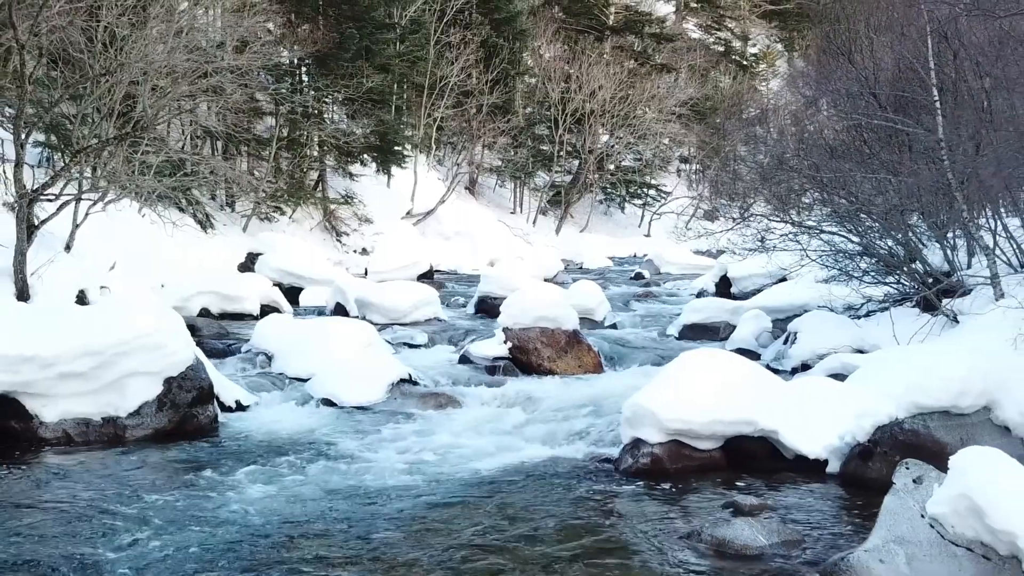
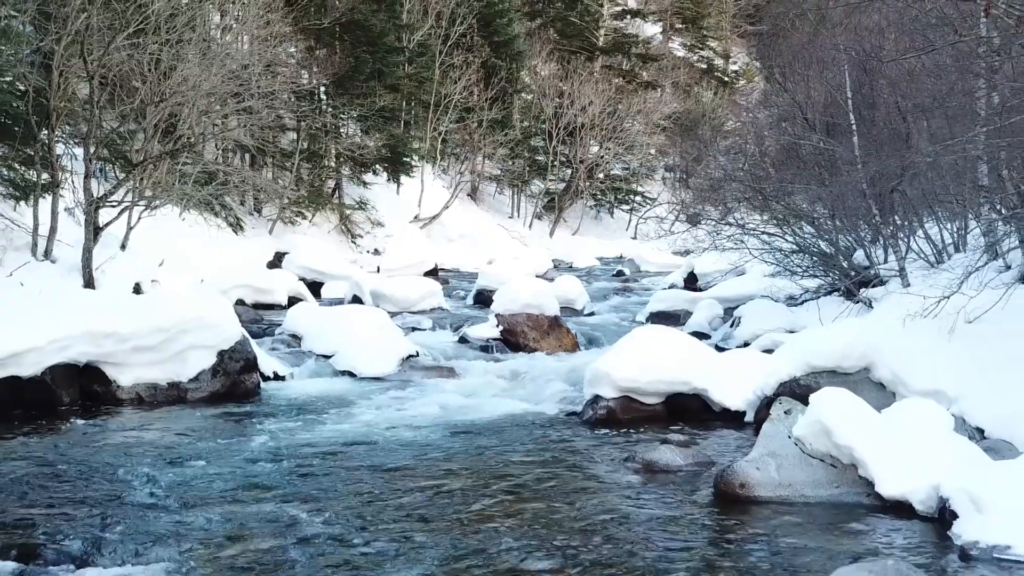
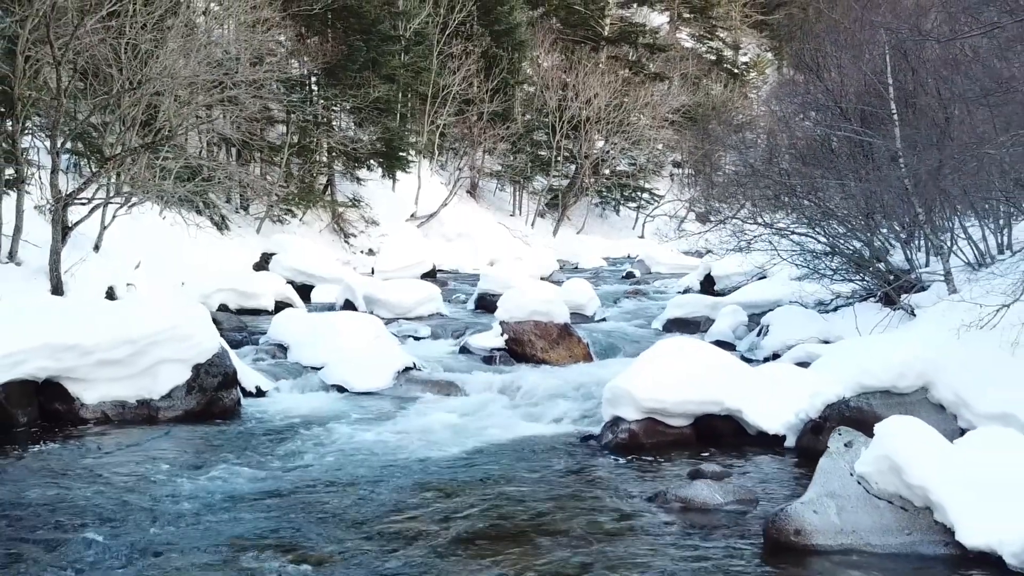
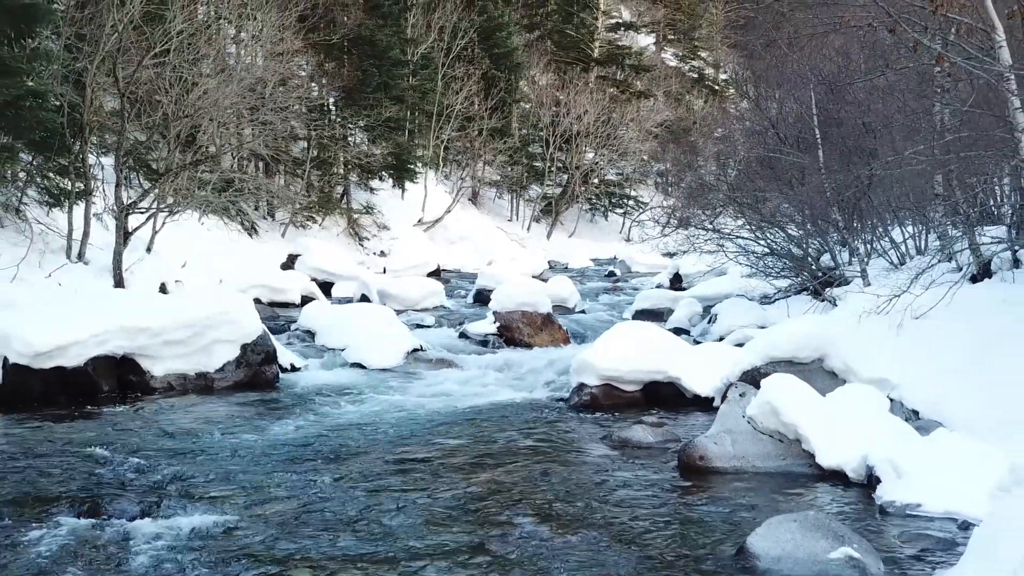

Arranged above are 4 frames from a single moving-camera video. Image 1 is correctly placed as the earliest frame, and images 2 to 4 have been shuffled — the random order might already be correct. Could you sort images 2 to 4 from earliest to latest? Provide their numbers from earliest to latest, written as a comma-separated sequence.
3, 2, 4
